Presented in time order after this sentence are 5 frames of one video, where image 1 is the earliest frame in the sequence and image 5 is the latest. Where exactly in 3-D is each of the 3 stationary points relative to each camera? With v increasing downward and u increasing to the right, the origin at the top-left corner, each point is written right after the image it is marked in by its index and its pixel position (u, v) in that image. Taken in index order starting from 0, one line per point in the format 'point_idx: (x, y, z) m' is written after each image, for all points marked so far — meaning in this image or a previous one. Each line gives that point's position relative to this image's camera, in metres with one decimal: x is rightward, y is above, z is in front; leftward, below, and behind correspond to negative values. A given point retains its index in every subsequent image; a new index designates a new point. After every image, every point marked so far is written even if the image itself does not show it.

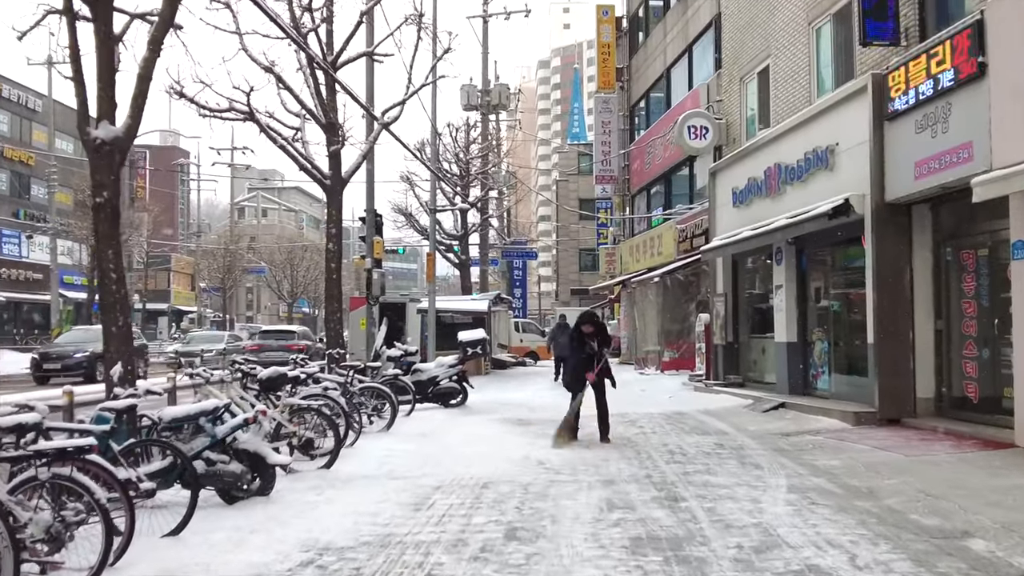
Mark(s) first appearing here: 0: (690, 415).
0: (+2.6, -1.9, +11.5) m
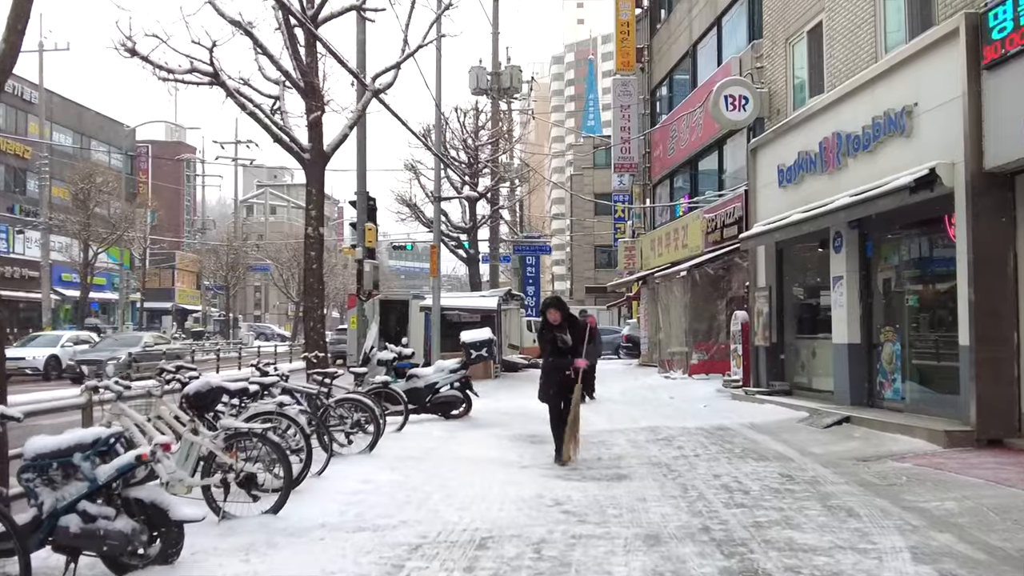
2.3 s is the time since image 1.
0: (+2.8, -1.8, +9.6) m
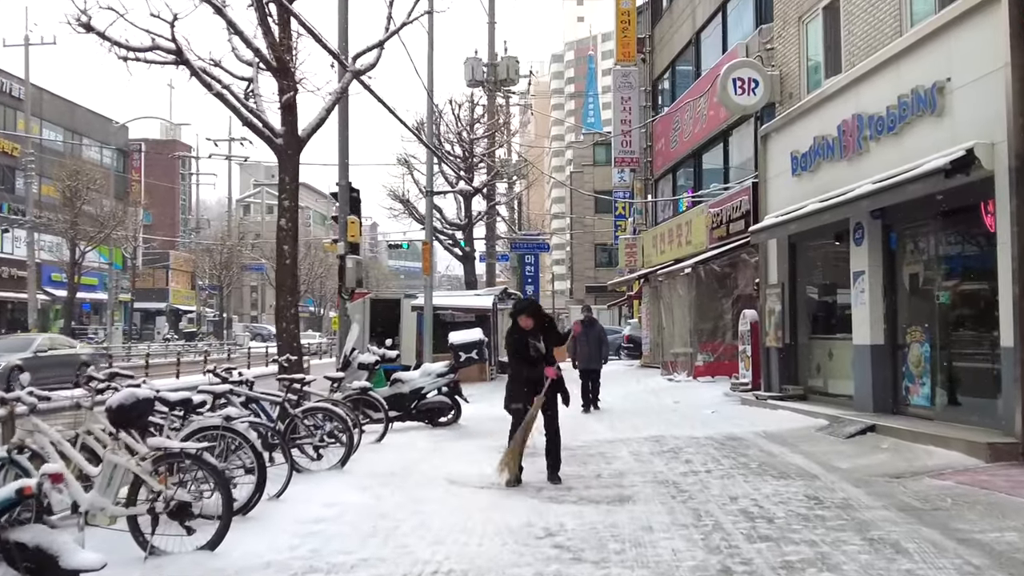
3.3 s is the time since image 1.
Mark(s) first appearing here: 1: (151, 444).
0: (+2.6, -1.7, +8.7) m
1: (-2.3, -1.0, +4.8) m
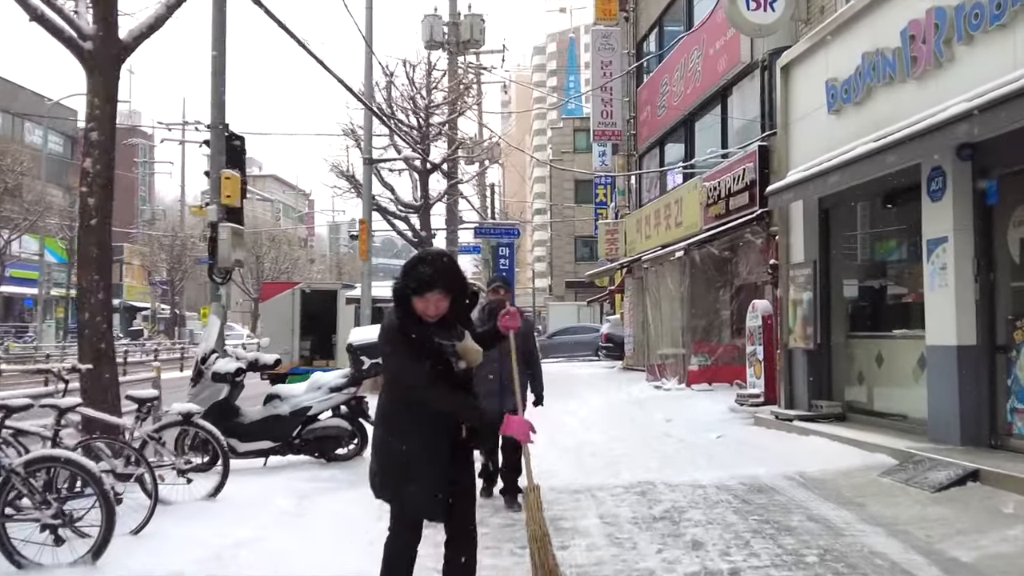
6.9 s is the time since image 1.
0: (+2.0, -1.5, +5.6) m
1: (-2.9, -0.8, +1.7) m
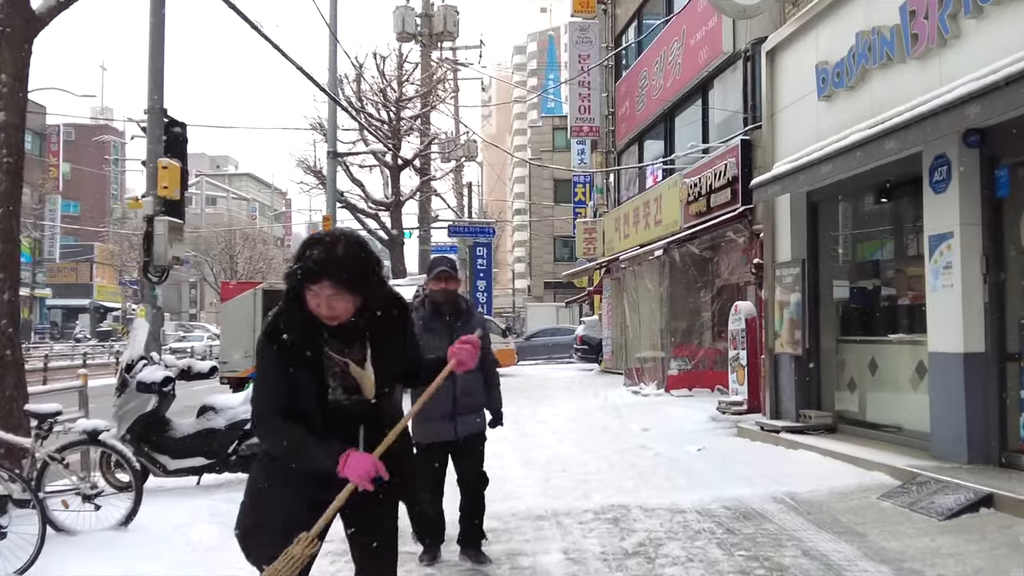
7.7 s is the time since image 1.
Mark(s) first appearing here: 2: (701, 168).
0: (+1.7, -1.5, +4.9) m
1: (-3.1, -0.7, +0.9) m
2: (+3.2, +2.1, +13.0) m
